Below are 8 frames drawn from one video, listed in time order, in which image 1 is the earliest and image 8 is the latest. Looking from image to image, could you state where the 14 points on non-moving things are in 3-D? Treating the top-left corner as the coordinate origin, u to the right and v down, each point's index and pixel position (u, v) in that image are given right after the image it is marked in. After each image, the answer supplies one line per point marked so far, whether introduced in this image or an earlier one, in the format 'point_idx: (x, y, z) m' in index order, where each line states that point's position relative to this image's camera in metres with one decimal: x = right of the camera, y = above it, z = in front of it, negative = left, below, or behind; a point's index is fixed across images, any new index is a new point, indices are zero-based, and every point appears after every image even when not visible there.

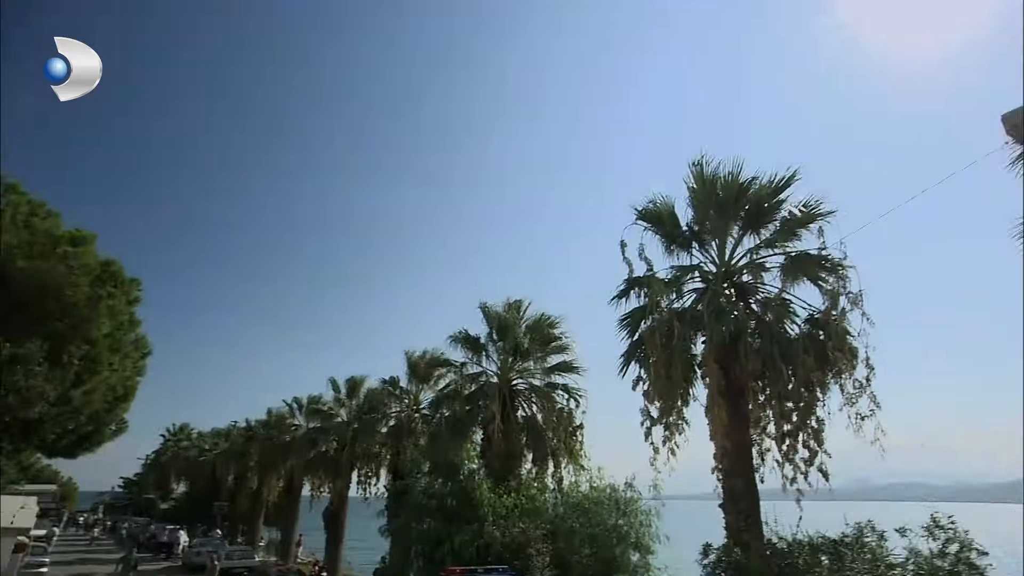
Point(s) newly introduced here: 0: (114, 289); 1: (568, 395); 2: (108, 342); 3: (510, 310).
0: (-13.9, +0.1, +19.4) m
1: (+1.8, -3.3, +17.6) m
2: (-13.7, -1.6, +18.9) m
3: (0.0, -0.7, +18.0) m
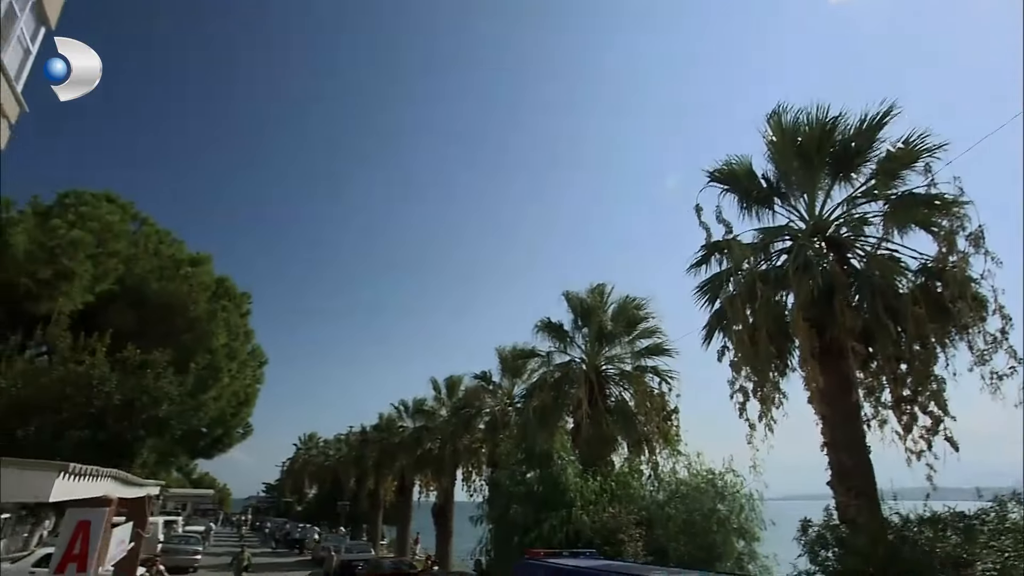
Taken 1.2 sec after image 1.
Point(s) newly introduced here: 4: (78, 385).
0: (-10.9, -0.5, +21.5) m
1: (+4.4, -2.7, +16.8) m
2: (-10.7, -2.2, +20.9) m
3: (+2.5, -0.2, +17.6) m
4: (-12.3, -2.5, +15.5) m
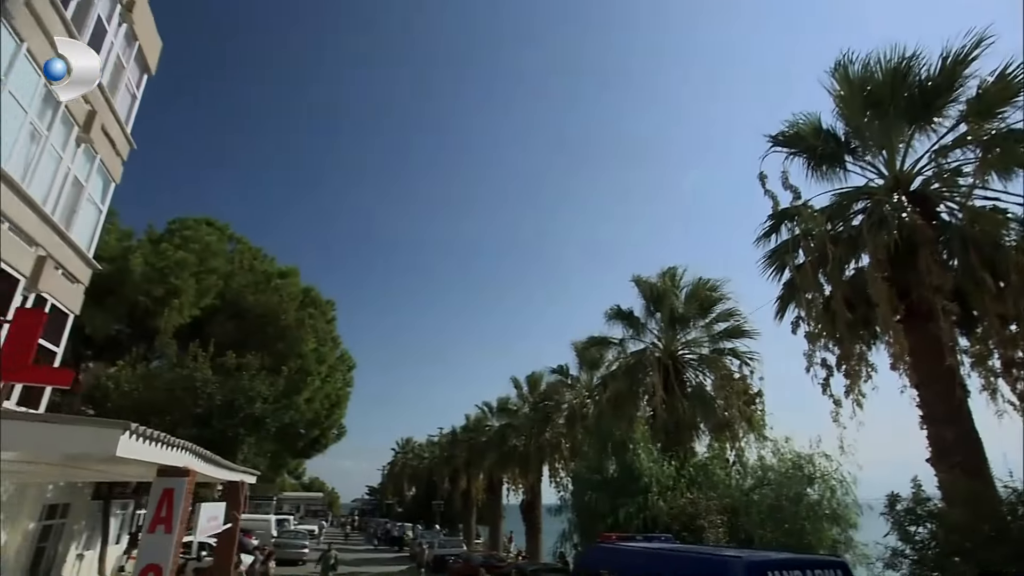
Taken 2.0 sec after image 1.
0: (-8.1, -0.9, +23.0) m
1: (+6.5, -2.0, +16.0) m
2: (-7.8, -2.6, +22.4) m
3: (+4.6, +0.3, +17.0) m
4: (-10.2, -3.0, +17.2) m
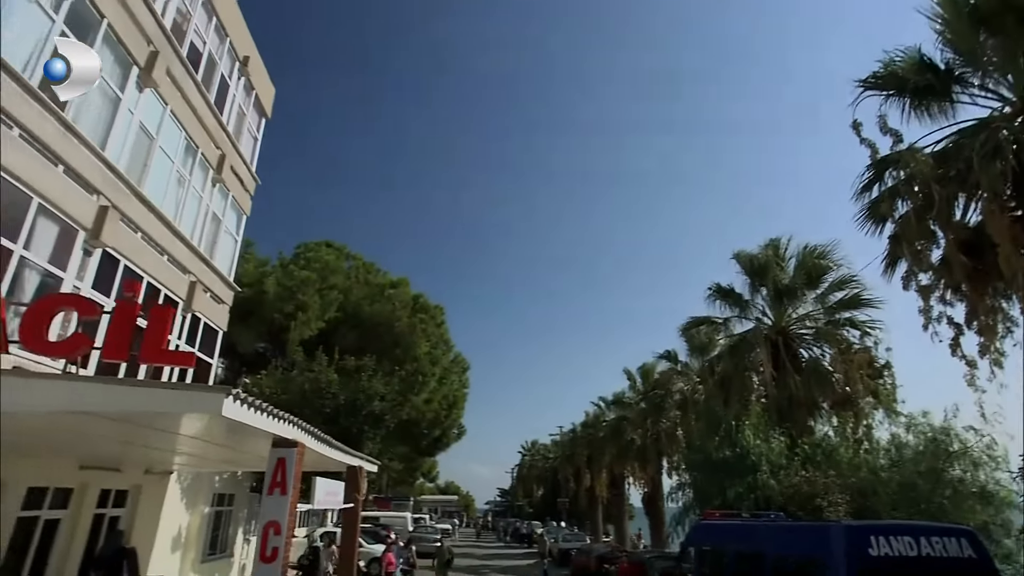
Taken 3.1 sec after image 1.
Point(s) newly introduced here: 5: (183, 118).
0: (-3.8, -1.2, +24.5) m
1: (+9.1, -1.1, +14.7) m
2: (-3.5, -2.9, +23.8) m
3: (+7.2, +1.0, +16.1) m
4: (-6.9, -3.5, +19.3) m
5: (-7.8, +4.0, +13.5) m
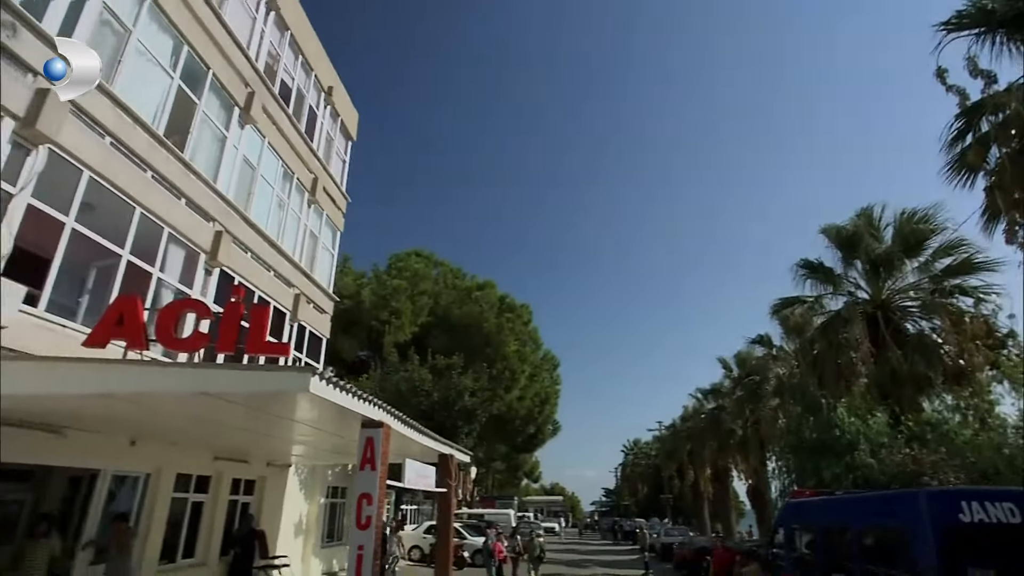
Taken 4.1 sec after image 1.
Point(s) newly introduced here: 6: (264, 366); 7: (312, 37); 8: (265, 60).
0: (0.0, -1.3, +25.3) m
1: (+11.0, -0.2, +13.4) m
2: (+0.3, -2.9, +24.5) m
3: (+9.3, +1.8, +15.1) m
4: (-3.8, -3.7, +20.5) m
5: (-6.2, +3.7, +15.1) m
6: (-2.8, -0.9, +6.3) m
7: (-5.9, +7.4, +16.8) m
8: (-6.3, +5.9, +14.5) m
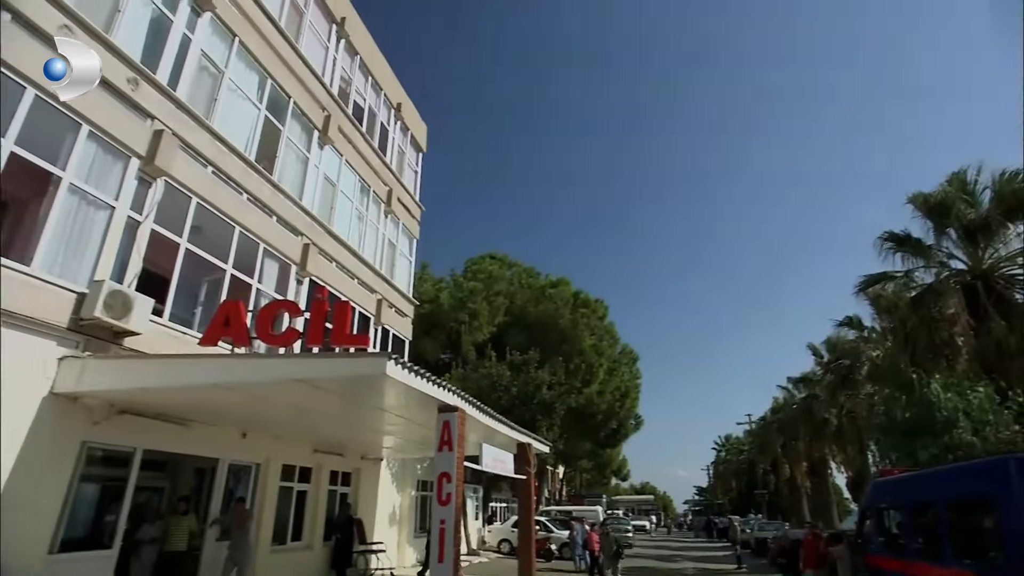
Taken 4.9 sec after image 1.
0: (+3.4, -1.1, +25.4) m
1: (+12.5, +0.6, +12.1) m
2: (+3.6, -2.7, +24.6) m
3: (+10.9, +2.5, +14.1) m
4: (-0.9, -3.8, +21.2) m
5: (-4.5, +3.5, +16.2) m
6: (-2.1, -0.8, +7.0) m
7: (-4.2, +7.2, +17.9) m
8: (-4.8, +5.7, +15.7) m
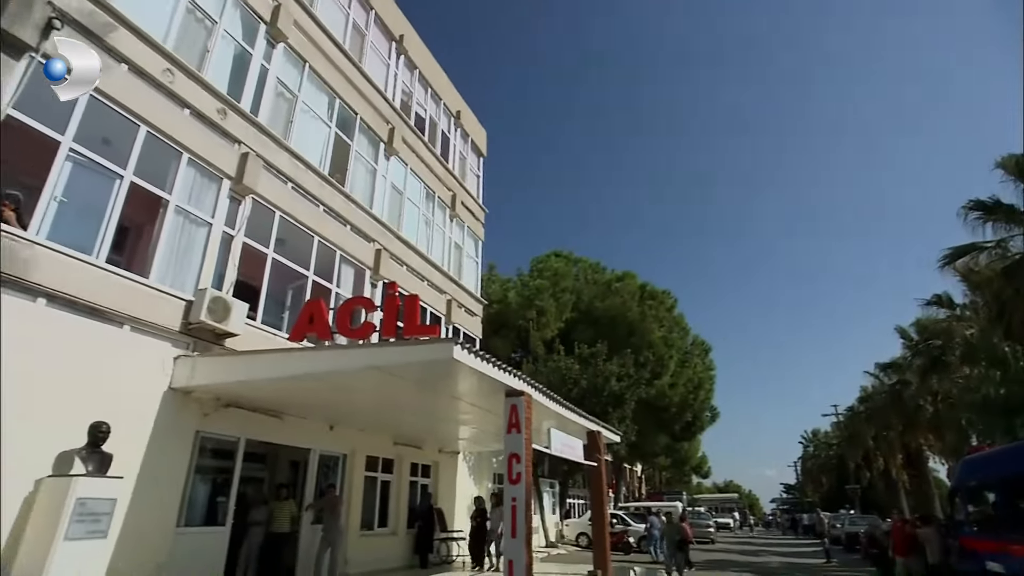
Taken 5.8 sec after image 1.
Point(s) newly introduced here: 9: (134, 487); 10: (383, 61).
0: (+6.4, -0.7, +25.2) m
1: (+13.7, +1.4, +10.9) m
2: (+6.6, -2.3, +24.3) m
3: (+12.3, +3.2, +13.1) m
4: (+1.8, -3.6, +21.6) m
5: (-2.8, +3.5, +17.1) m
6: (-1.3, -0.7, +7.6) m
7: (-2.5, +7.2, +18.8) m
8: (-3.3, +5.6, +16.6) m
9: (-5.4, -2.9, +8.1) m
10: (-3.7, +6.4, +16.0) m
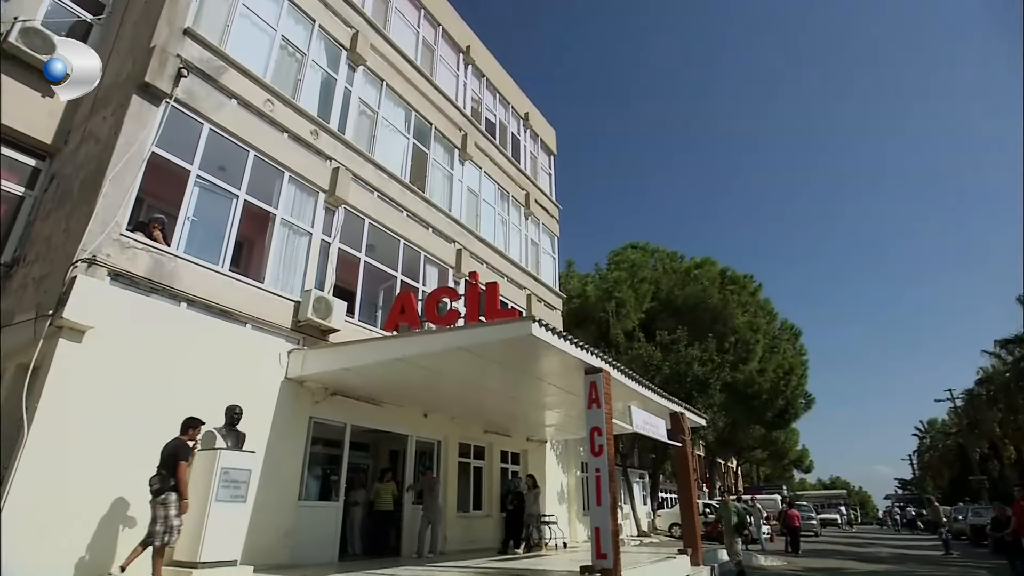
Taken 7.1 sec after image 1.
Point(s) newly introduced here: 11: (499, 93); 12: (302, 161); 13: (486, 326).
0: (+9.8, -0.1, +24.6) m
1: (+14.9, +2.5, +9.4) m
2: (+10.0, -1.7, +23.7) m
3: (+13.8, +4.2, +11.8) m
4: (+5.0, -3.3, +21.6) m
5: (-0.6, +3.6, +17.9) m
6: (-0.2, -0.5, +8.3) m
7: (-0.3, +7.3, +19.5) m
8: (-1.3, +5.7, +17.5) m
9: (-4.1, -2.9, +9.3) m
10: (-1.8, +6.5, +17.0) m
11: (-0.5, +6.6, +19.2) m
12: (-4.2, +2.5, +11.2) m
13: (-0.4, -0.6, +8.4) m
